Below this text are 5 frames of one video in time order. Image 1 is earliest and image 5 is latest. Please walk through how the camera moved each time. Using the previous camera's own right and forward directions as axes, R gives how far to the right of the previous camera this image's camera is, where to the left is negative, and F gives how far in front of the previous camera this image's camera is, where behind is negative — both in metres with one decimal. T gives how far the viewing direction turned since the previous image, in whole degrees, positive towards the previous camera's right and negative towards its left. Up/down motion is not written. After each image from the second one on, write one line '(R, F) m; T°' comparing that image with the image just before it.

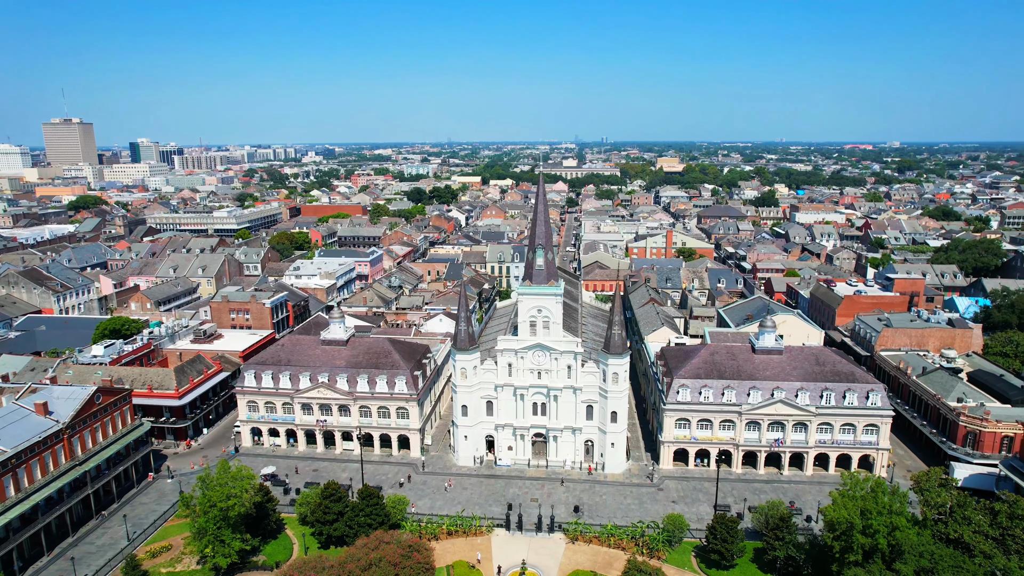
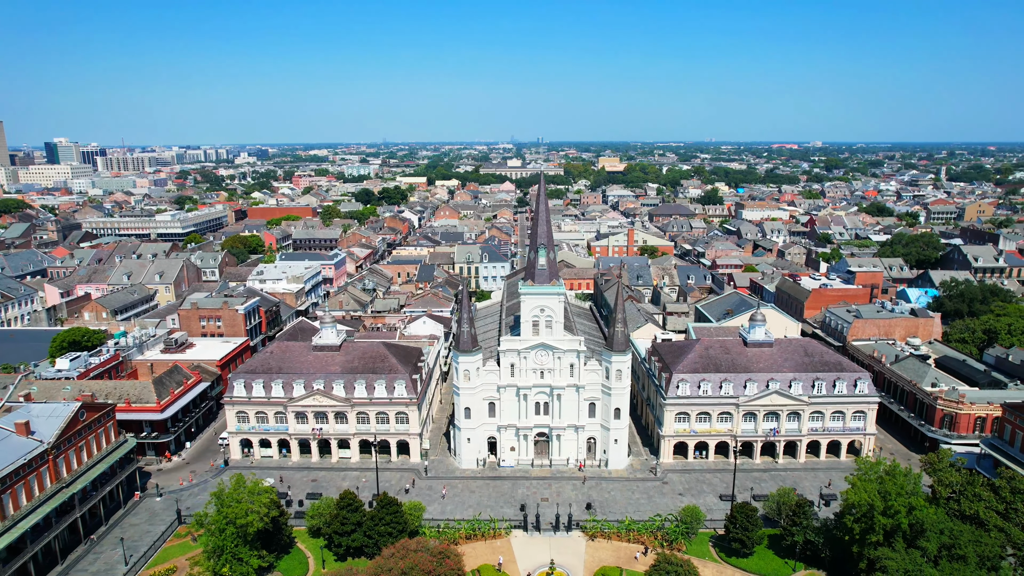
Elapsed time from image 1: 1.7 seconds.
(-4.8, +0.4) m; +5°
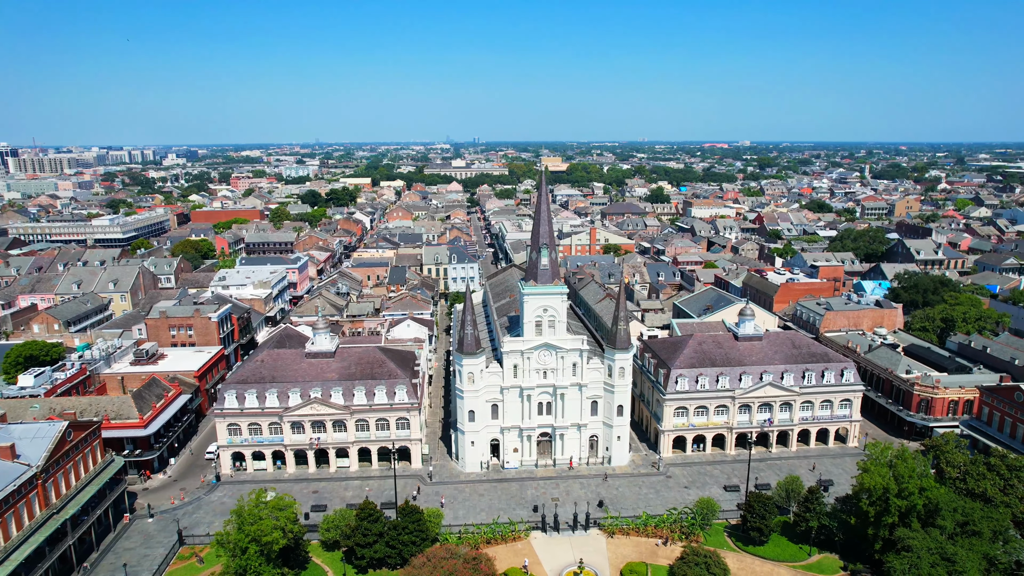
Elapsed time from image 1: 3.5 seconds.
(-4.8, +0.5) m; +5°
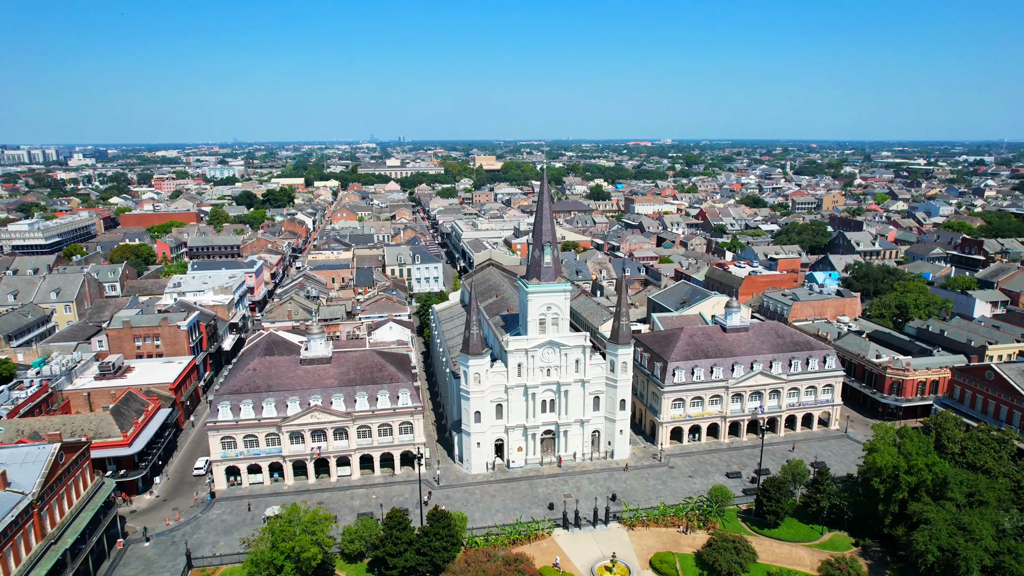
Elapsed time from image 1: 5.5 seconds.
(-5.6, +0.5) m; +6°
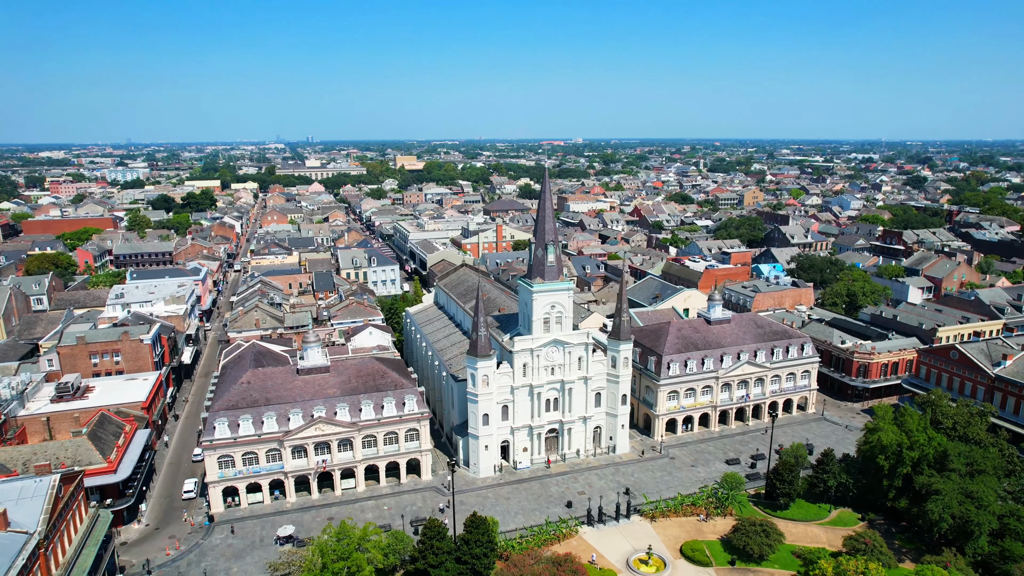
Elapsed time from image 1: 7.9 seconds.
(-6.5, +0.7) m; +7°
